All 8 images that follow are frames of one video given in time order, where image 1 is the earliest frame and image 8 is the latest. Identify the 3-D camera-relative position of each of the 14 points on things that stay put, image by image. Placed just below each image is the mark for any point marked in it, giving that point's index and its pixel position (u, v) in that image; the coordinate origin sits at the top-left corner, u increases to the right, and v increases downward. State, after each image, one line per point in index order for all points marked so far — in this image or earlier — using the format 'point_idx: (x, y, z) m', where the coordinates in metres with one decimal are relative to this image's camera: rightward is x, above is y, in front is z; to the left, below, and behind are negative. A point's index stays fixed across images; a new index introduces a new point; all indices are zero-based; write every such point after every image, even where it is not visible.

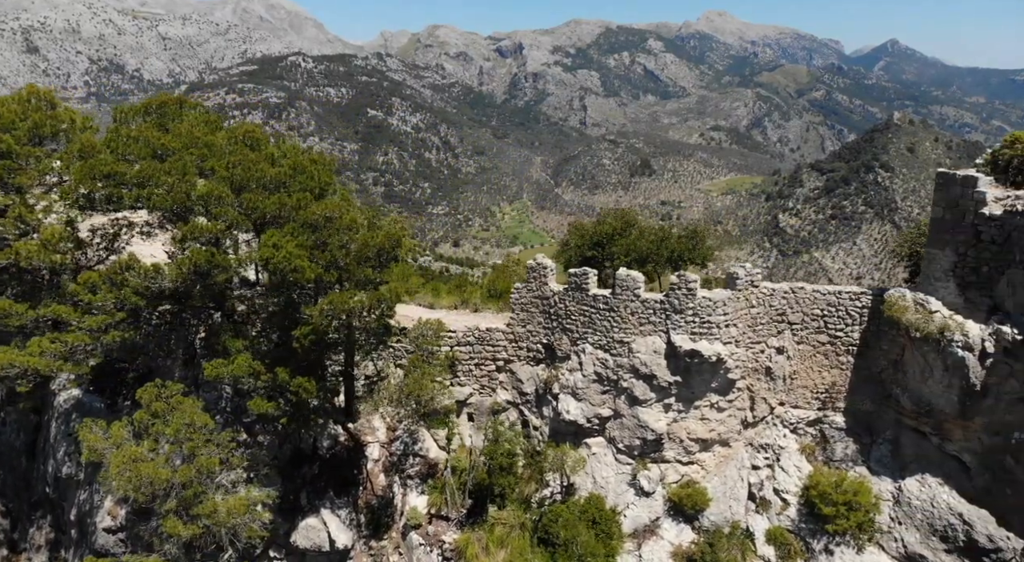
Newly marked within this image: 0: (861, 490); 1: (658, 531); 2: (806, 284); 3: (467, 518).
0: (+6.5, -3.9, +13.3) m
1: (+2.8, -4.9, +13.9) m
2: (+5.7, -0.1, +13.9) m
3: (-0.9, -4.9, +14.6) m
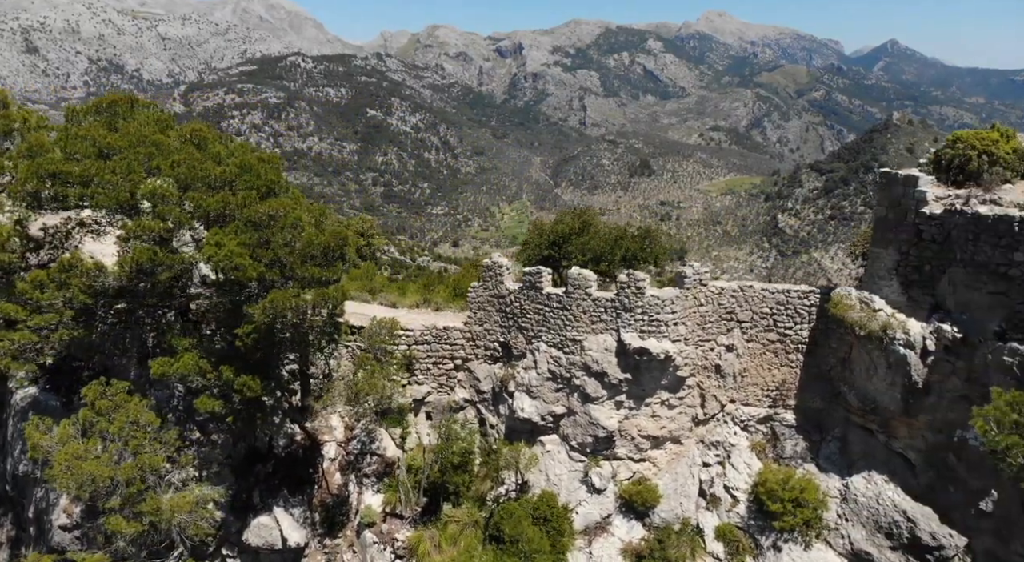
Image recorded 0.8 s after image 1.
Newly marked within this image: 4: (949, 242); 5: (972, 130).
0: (+5.5, -3.9, +13.4) m
1: (+1.9, -4.8, +14.0) m
2: (+4.7, 0.0, +14.0) m
3: (-1.9, -4.8, +14.6) m
4: (+7.2, +0.6, +11.8) m
5: (+7.8, +2.6, +12.1) m
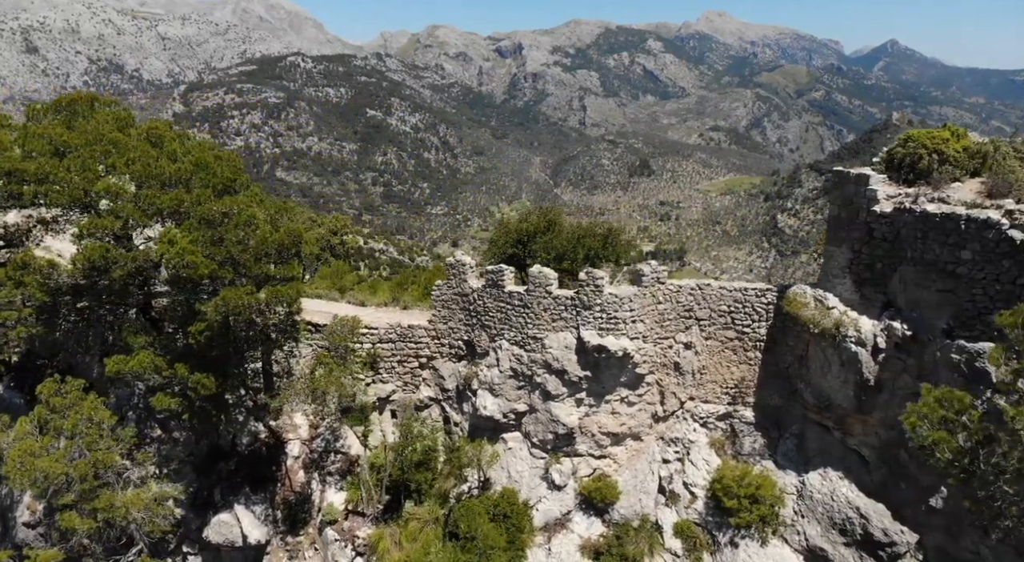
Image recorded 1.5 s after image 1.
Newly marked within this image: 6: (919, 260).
0: (+4.8, -3.8, +13.4) m
1: (+1.1, -4.8, +14.1) m
2: (+4.0, 0.0, +14.1) m
3: (-2.7, -4.8, +14.6) m
4: (+6.4, +0.7, +11.8) m
5: (+7.0, +2.6, +12.2) m
6: (+6.6, +0.3, +11.6) m
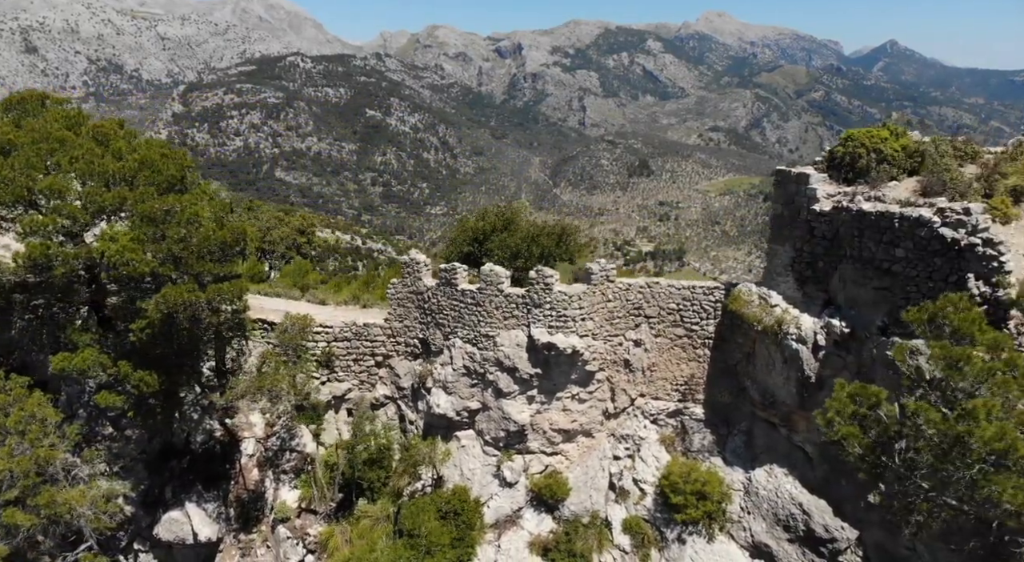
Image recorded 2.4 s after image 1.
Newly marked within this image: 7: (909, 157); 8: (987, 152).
0: (+3.8, -3.8, +13.5) m
1: (+0.1, -4.8, +14.1) m
2: (+3.0, 0.0, +14.2) m
3: (-3.6, -4.8, +14.7) m
4: (+5.5, +0.7, +12.0) m
5: (+6.0, +2.6, +12.3) m
6: (+5.7, +0.4, +11.7) m
7: (+6.7, +2.1, +12.1) m
8: (+8.1, +2.2, +12.2) m
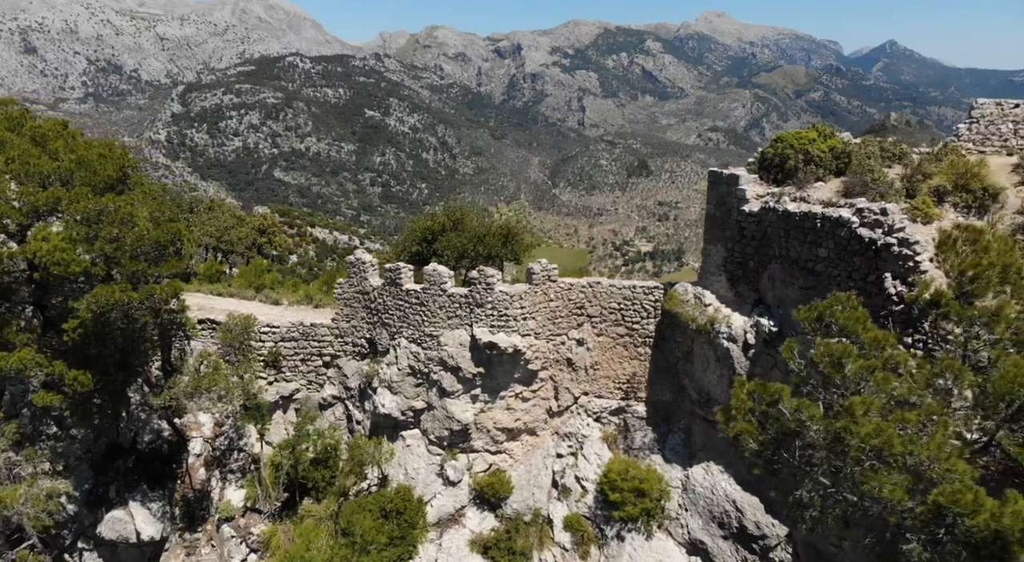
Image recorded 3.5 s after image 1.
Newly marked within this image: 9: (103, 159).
0: (+2.6, -3.8, +13.7) m
1: (-1.0, -4.8, +14.2) m
2: (+1.8, 0.0, +14.3) m
3: (-4.8, -4.8, +14.8) m
4: (+4.3, +0.7, +12.1) m
5: (+4.9, +2.6, +12.4) m
6: (+4.5, +0.4, +11.8) m
7: (+5.6, +2.1, +12.2) m
8: (+7.0, +2.2, +12.4) m
9: (-7.5, +2.2, +13.1) m
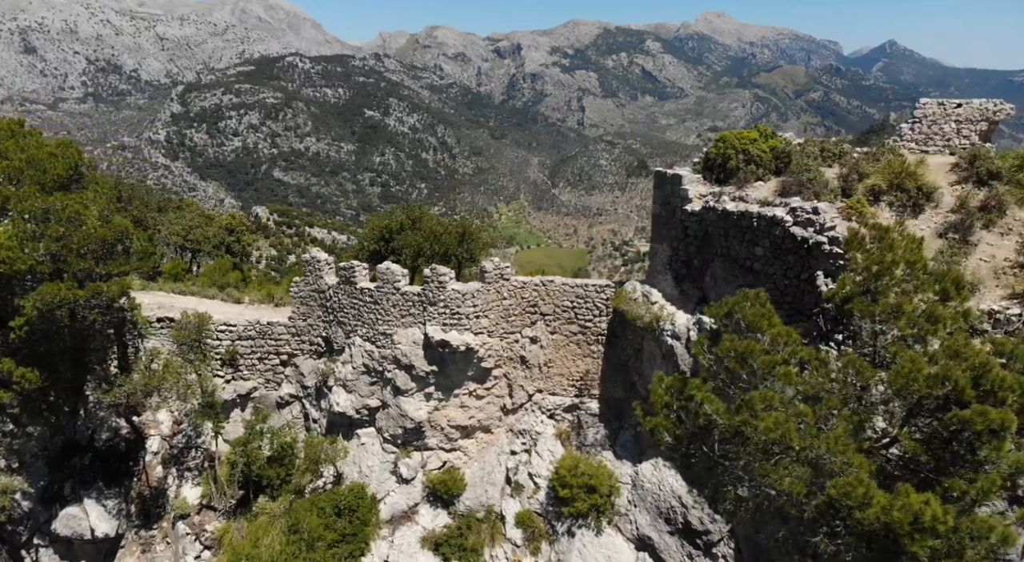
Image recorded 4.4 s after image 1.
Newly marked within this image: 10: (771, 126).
0: (+1.7, -3.7, +13.8) m
1: (-2.0, -4.7, +14.4) m
2: (+0.9, +0.1, +14.4) m
3: (-5.7, -4.7, +14.9) m
4: (+3.4, +0.7, +12.2) m
5: (+3.9, +2.7, +12.6) m
6: (+3.6, +0.4, +12.0) m
7: (+4.6, +2.1, +12.4) m
8: (+6.0, +2.3, +12.5) m
9: (-8.4, +2.3, +13.2) m
10: (+4.7, +2.8, +12.9) m
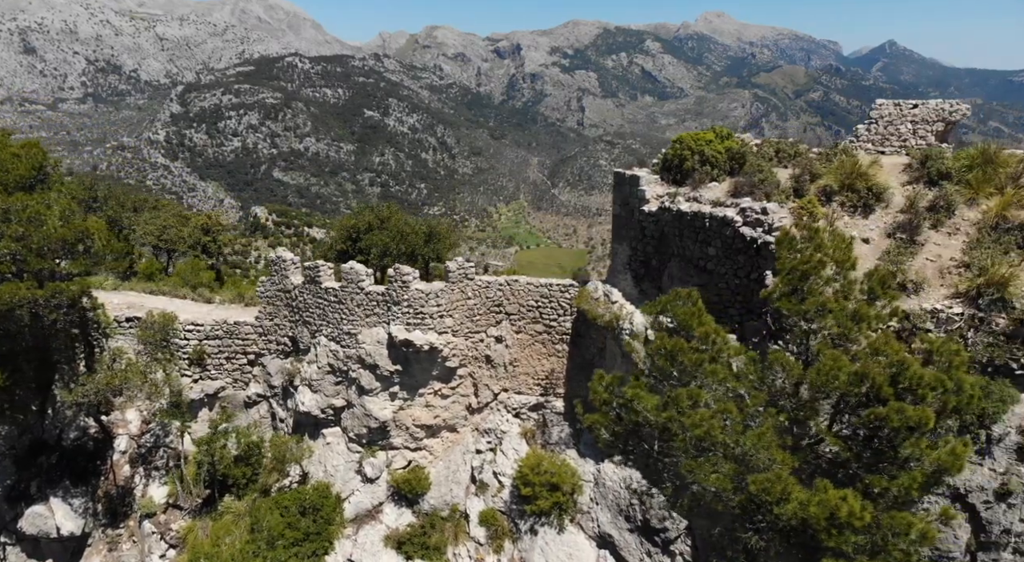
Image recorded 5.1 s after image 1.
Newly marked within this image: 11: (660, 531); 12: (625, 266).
0: (+1.0, -3.7, +13.9) m
1: (-2.7, -4.7, +14.4) m
2: (+0.1, +0.1, +14.5) m
3: (-6.5, -4.7, +14.9) m
4: (+2.7, +0.7, +12.3) m
5: (+3.2, +2.7, +12.7) m
6: (+2.9, +0.4, +12.1) m
7: (+3.9, +2.1, +12.5) m
8: (+5.3, +2.3, +12.6) m
9: (-9.2, +2.3, +13.3) m
10: (+4.0, +2.8, +13.0) m
11: (+2.7, -4.5, +12.9) m
12: (+2.1, +0.3, +13.0) m
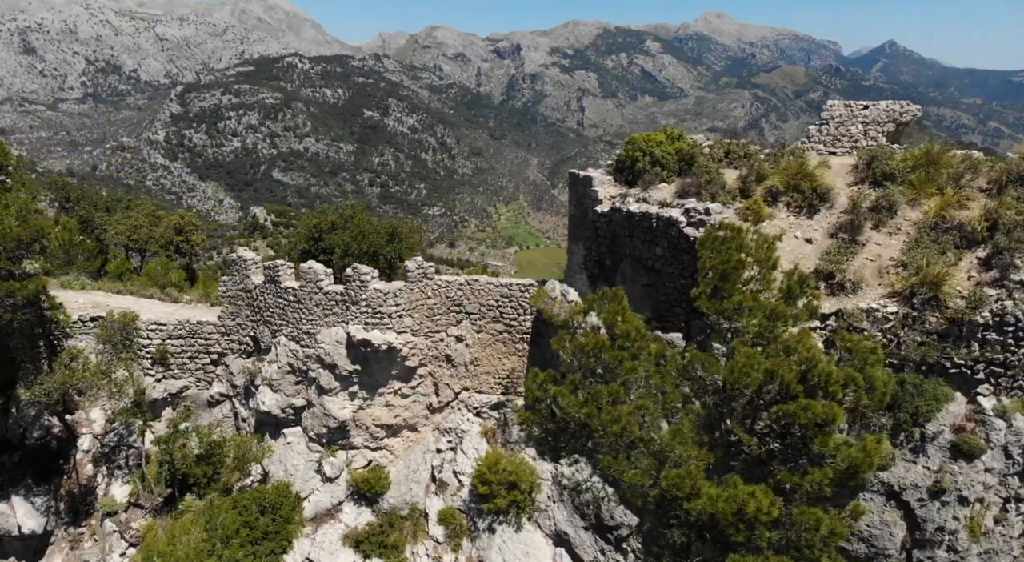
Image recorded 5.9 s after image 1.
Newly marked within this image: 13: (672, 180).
0: (+0.1, -3.7, +14.0) m
1: (-3.6, -4.7, +14.5) m
2: (-0.7, +0.1, +14.6) m
3: (-7.3, -4.7, +15.0) m
4: (+1.8, +0.7, +12.4) m
5: (+2.4, +2.7, +12.8) m
6: (+2.0, +0.4, +12.2) m
7: (+3.0, +2.2, +12.6) m
8: (+4.4, +2.3, +12.7) m
9: (-10.0, +2.3, +13.3) m
10: (+3.2, +2.8, +13.1) m
11: (+1.9, -4.5, +13.0) m
12: (+1.2, +0.3, +13.1) m
13: (+2.9, +1.8, +12.5) m
